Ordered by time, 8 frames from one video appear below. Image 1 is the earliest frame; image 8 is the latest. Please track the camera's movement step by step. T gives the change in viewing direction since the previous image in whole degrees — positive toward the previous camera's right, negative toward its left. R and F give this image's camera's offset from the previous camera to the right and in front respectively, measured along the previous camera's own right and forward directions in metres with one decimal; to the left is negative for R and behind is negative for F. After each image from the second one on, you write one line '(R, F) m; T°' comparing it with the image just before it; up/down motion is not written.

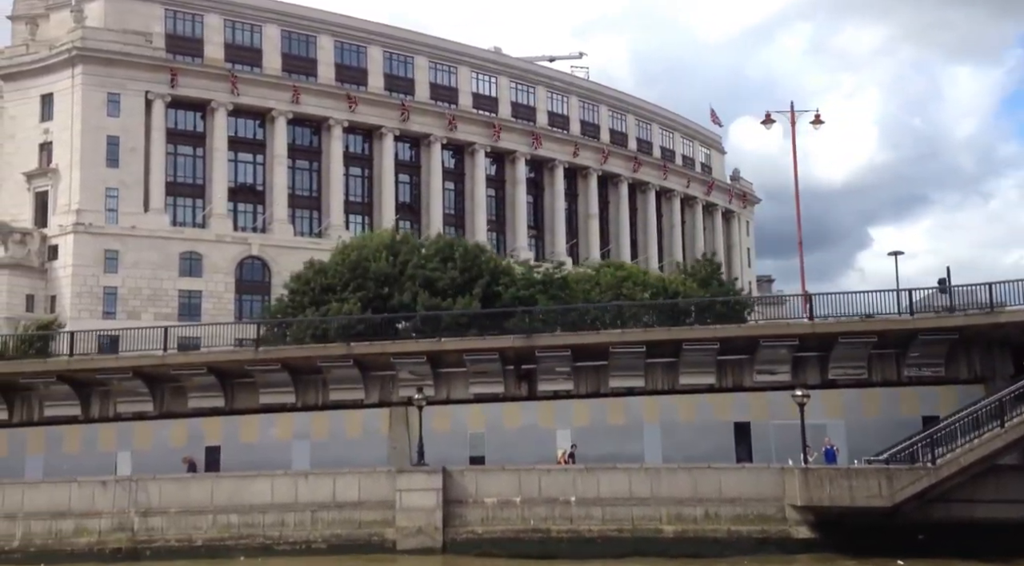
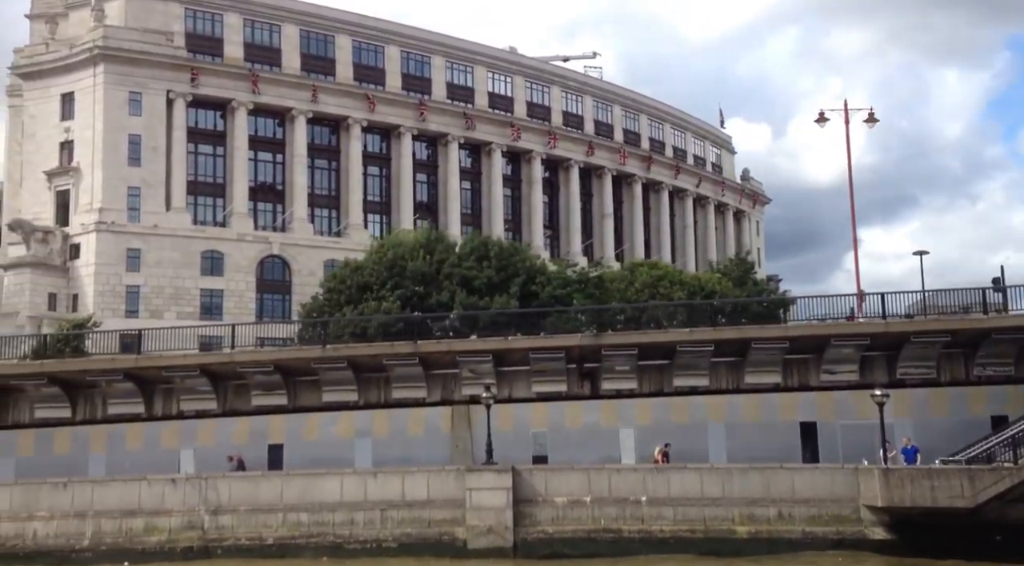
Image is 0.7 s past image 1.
(-1.8, +0.1) m; 0°
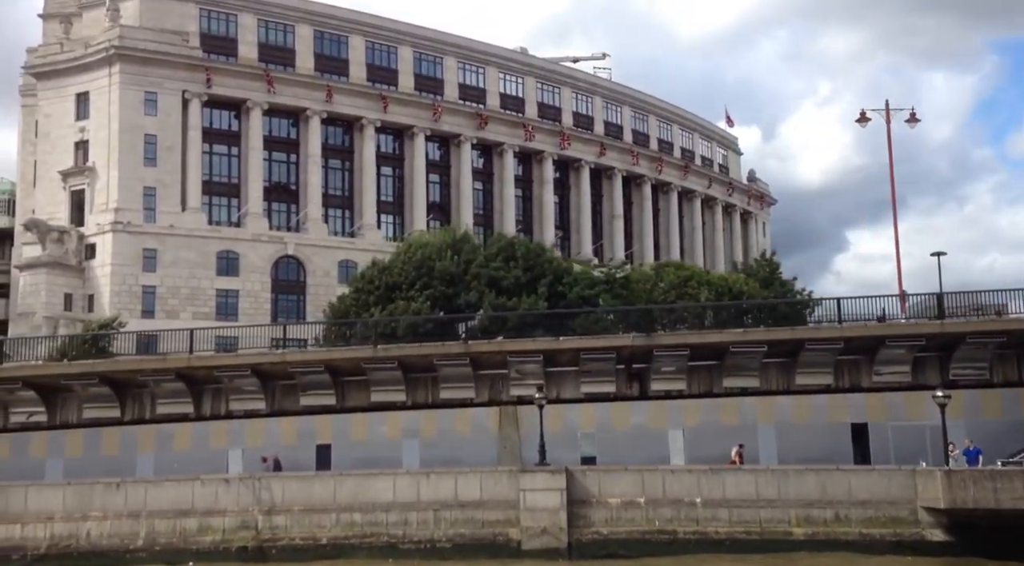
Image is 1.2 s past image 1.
(-1.4, +0.1) m; 0°
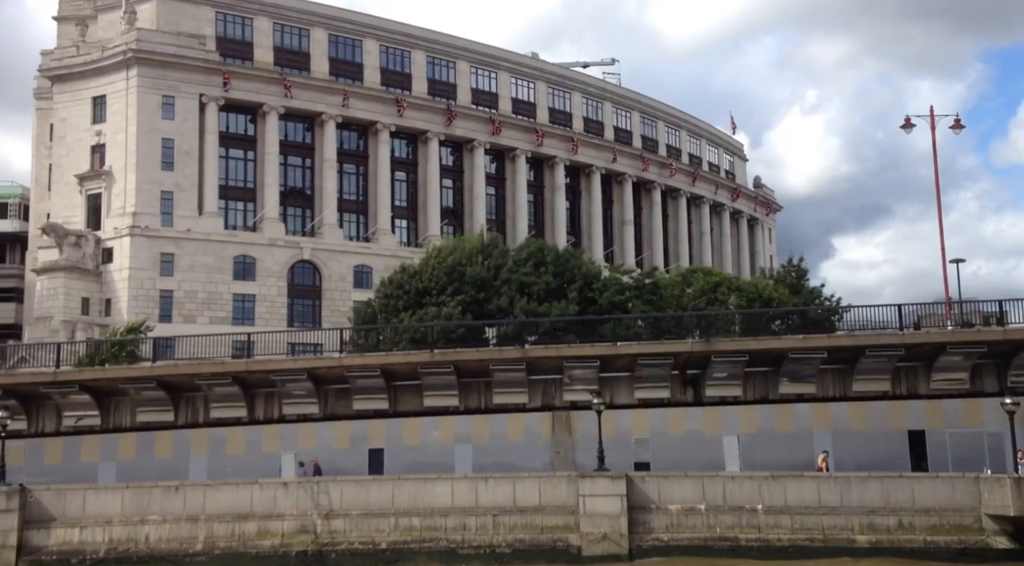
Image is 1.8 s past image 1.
(-1.6, +0.1) m; 0°
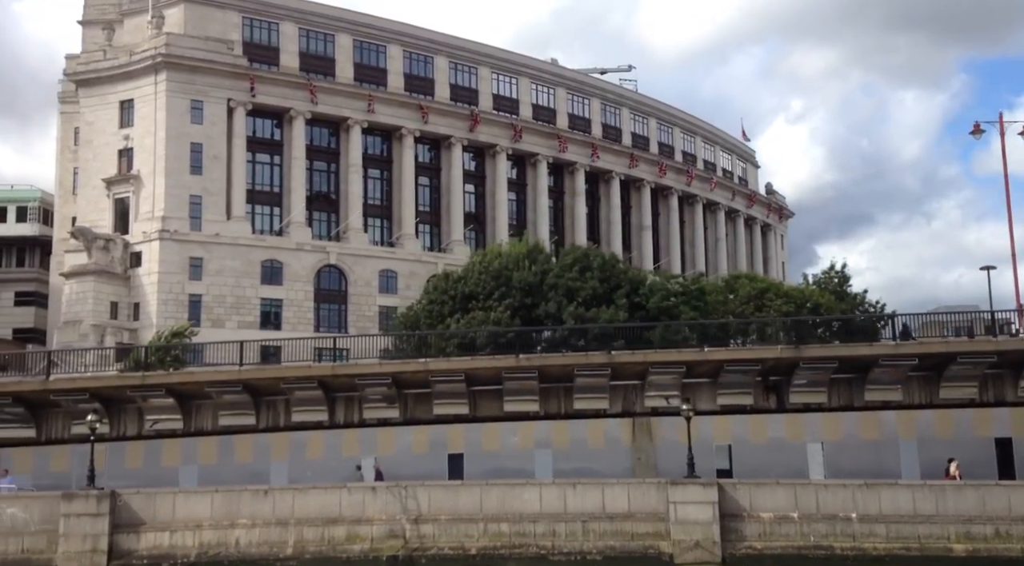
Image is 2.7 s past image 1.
(-2.3, +0.2) m; 0°
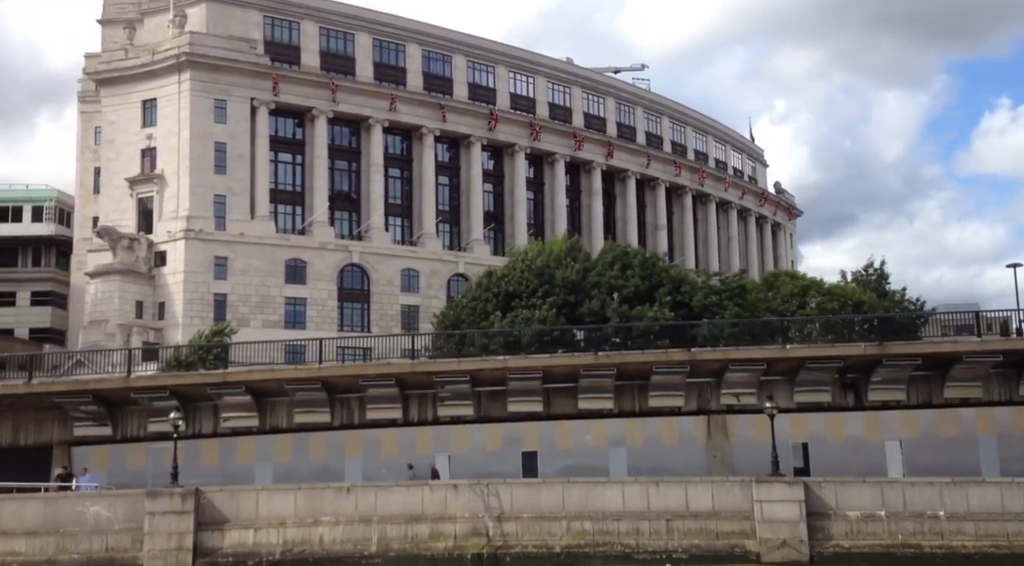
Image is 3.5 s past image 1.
(-2.2, +0.2) m; 0°
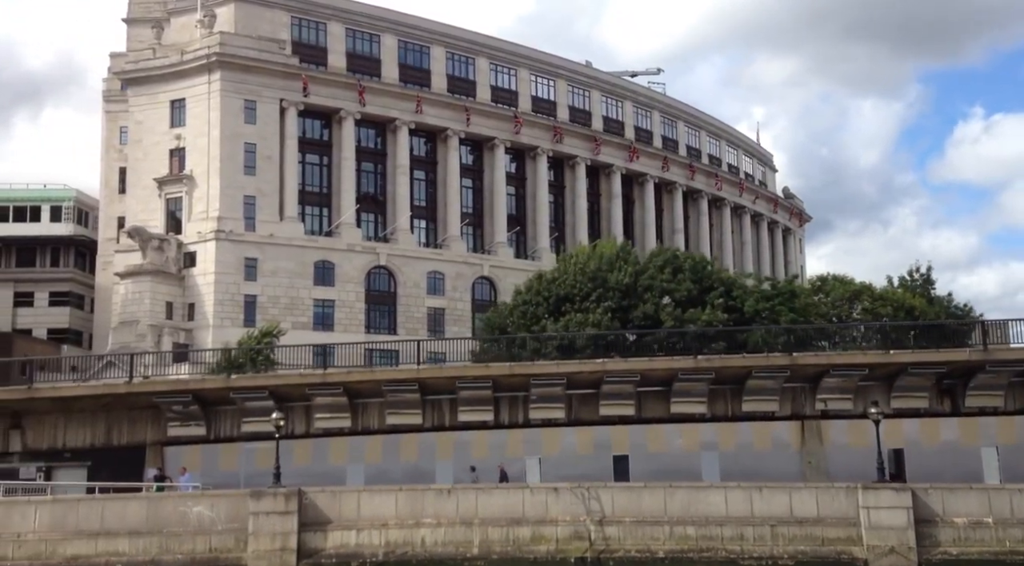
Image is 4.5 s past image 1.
(-2.7, +0.2) m; 0°
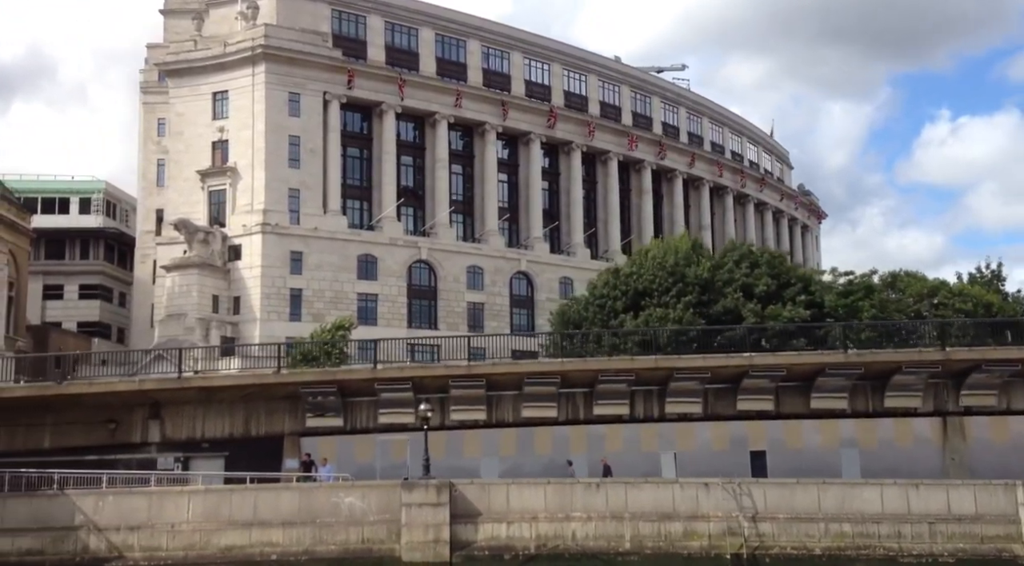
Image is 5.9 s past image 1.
(-3.9, +0.5) m; -1°
